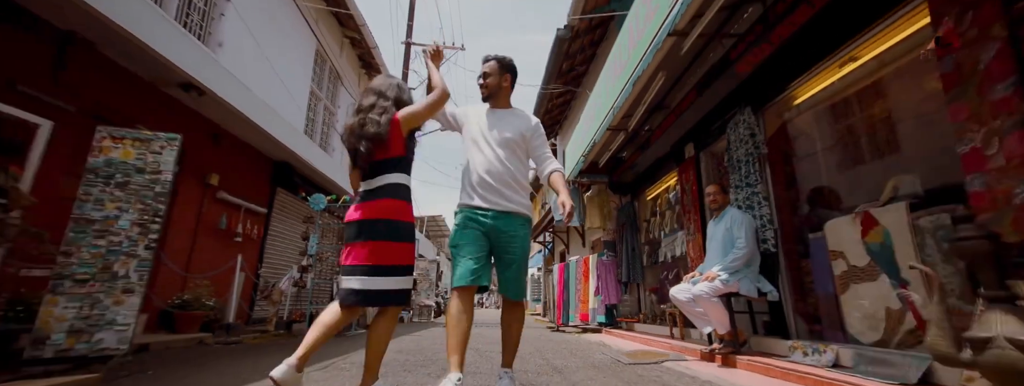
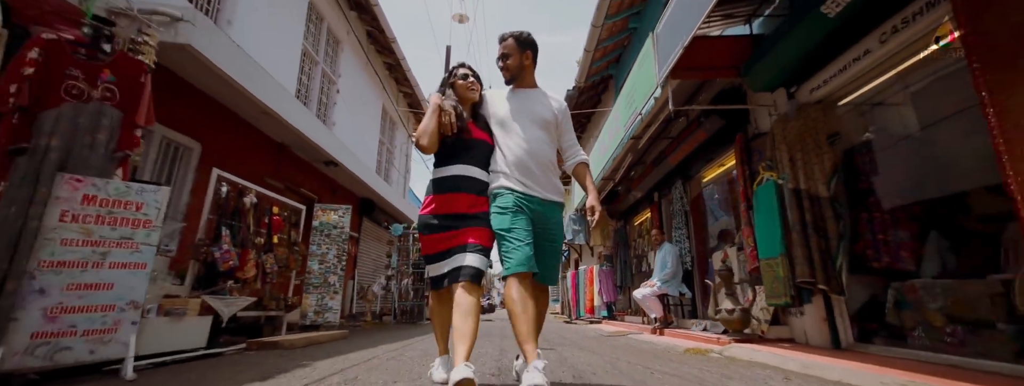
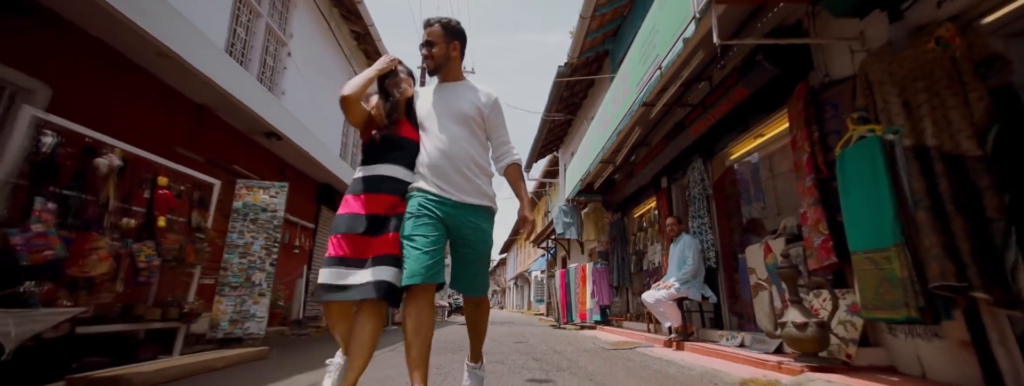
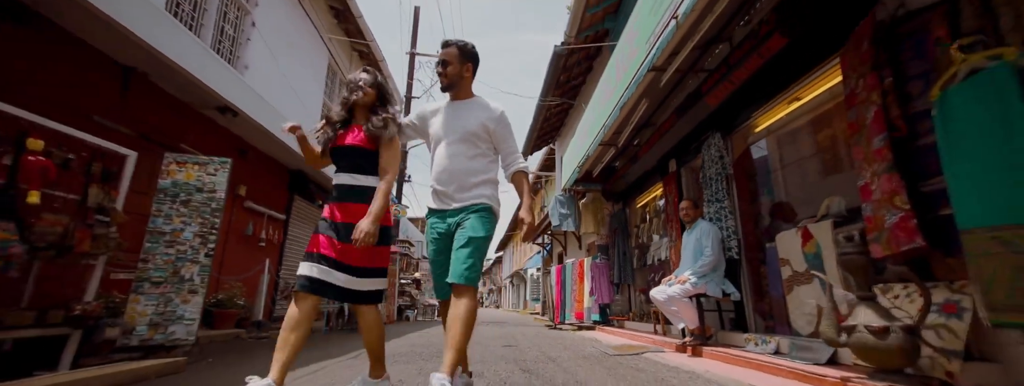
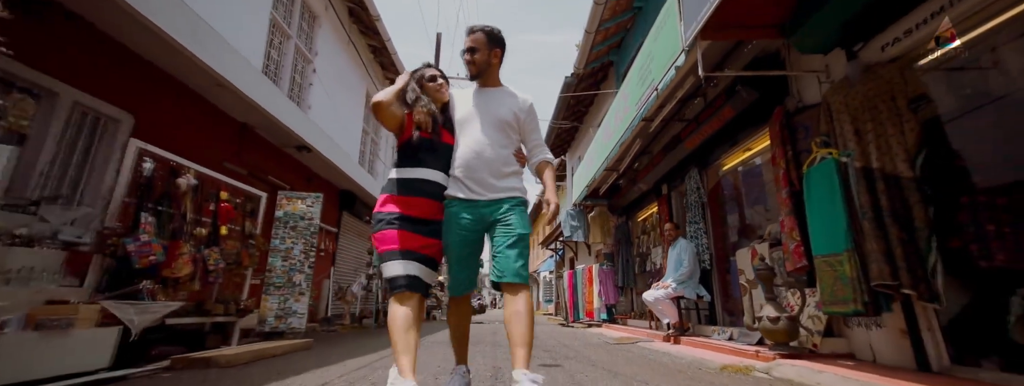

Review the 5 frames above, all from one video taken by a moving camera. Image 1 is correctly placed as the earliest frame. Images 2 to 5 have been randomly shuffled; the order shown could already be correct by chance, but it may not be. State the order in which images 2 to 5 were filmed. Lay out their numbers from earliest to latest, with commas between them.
4, 3, 5, 2
